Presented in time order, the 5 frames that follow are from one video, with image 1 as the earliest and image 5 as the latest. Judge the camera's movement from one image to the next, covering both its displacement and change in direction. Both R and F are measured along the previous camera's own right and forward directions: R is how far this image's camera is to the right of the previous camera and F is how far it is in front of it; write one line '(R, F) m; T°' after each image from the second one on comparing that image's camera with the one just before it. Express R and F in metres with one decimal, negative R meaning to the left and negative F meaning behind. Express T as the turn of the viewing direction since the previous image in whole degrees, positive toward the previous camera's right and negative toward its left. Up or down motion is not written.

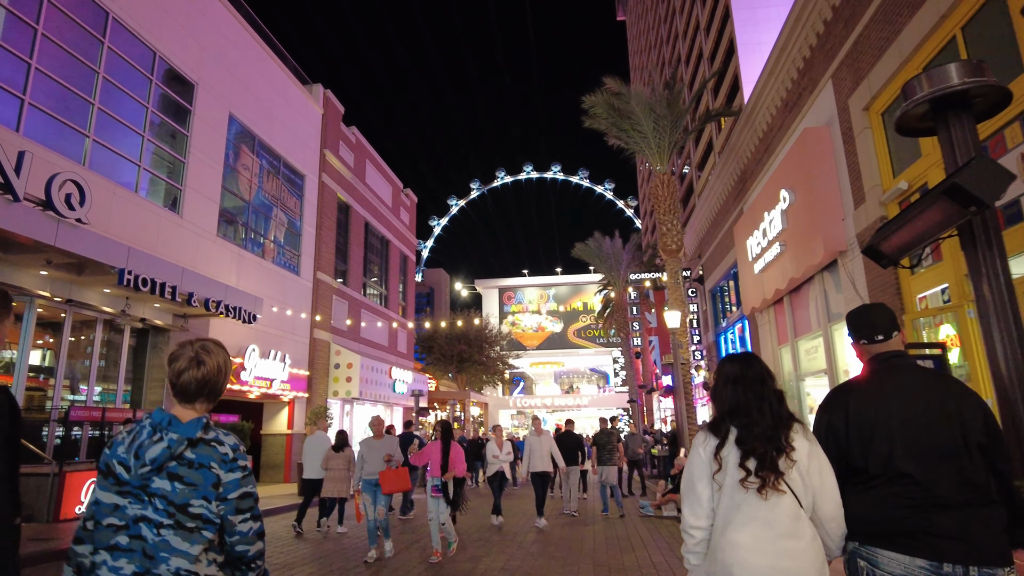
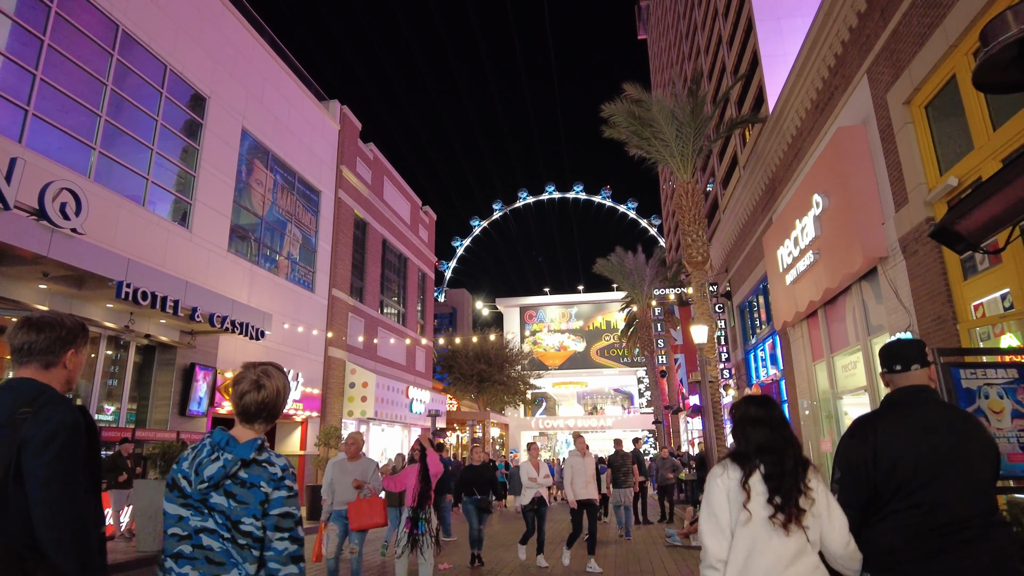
(+0.2, +0.7) m; -2°
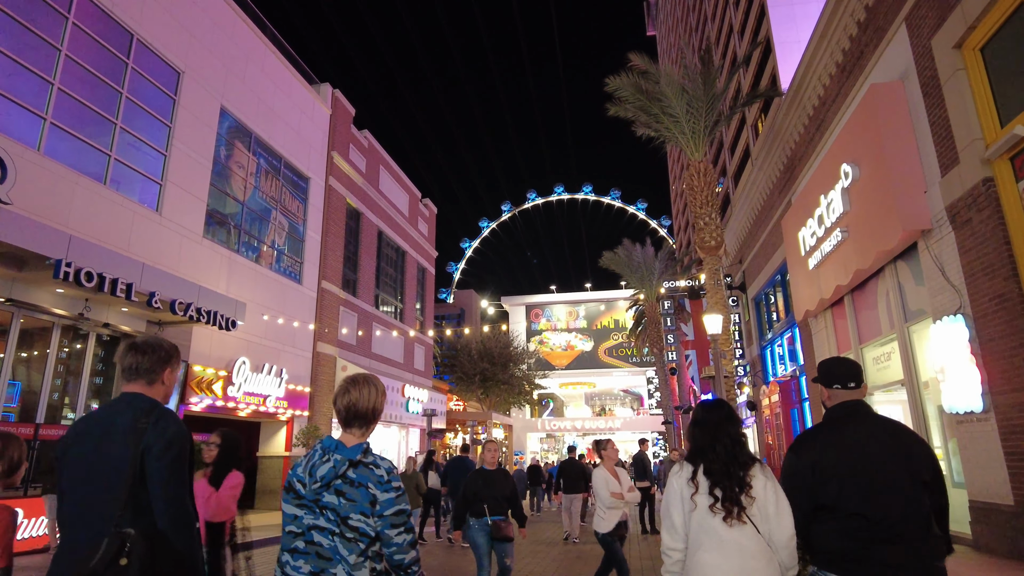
(+0.3, +1.3) m; -1°
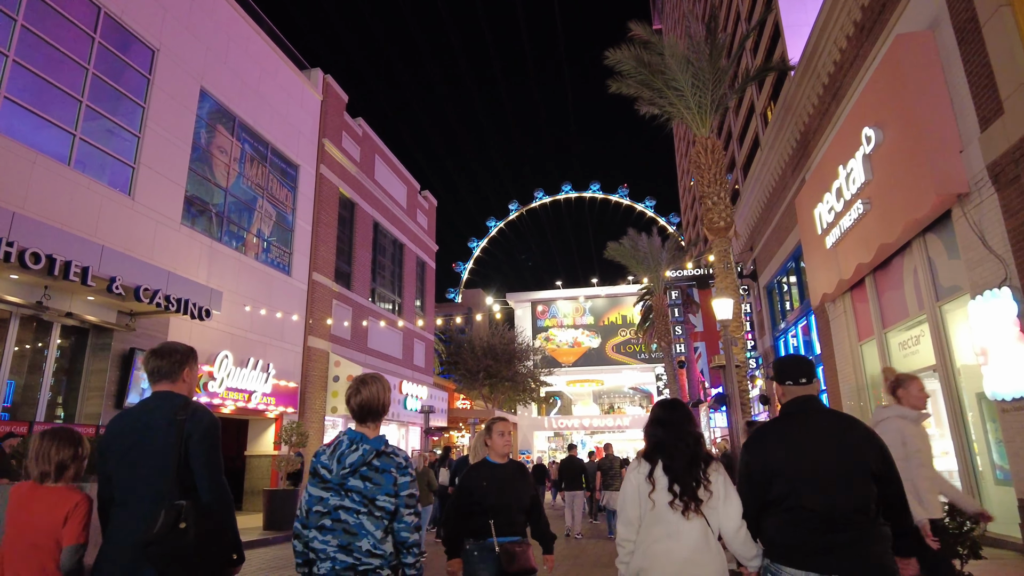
(+0.3, +0.9) m; -1°
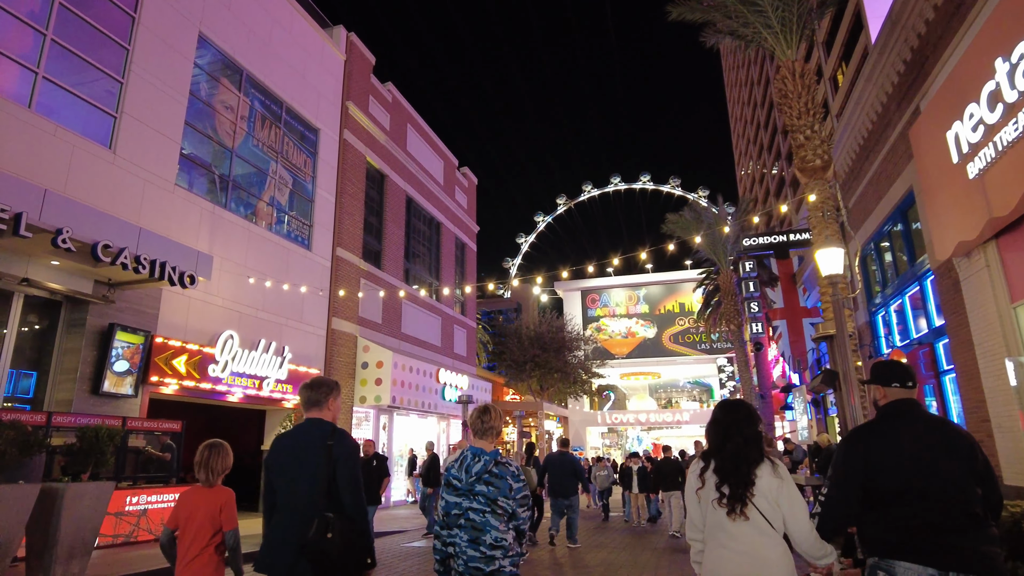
(+0.1, +2.5) m; -5°
